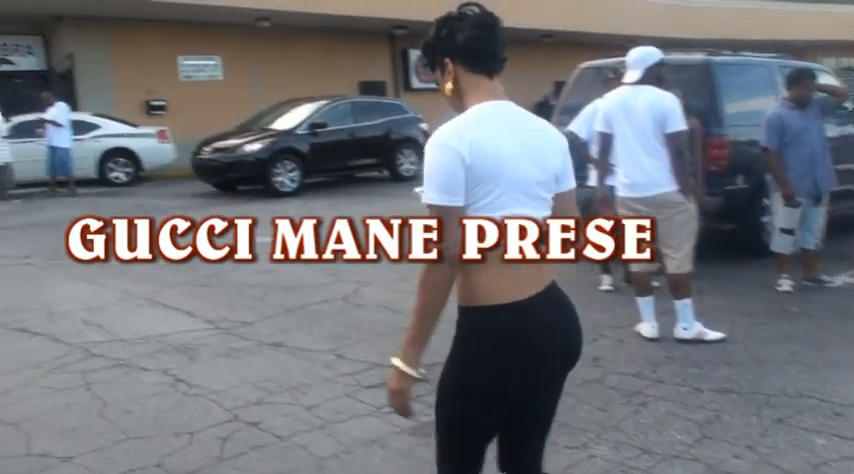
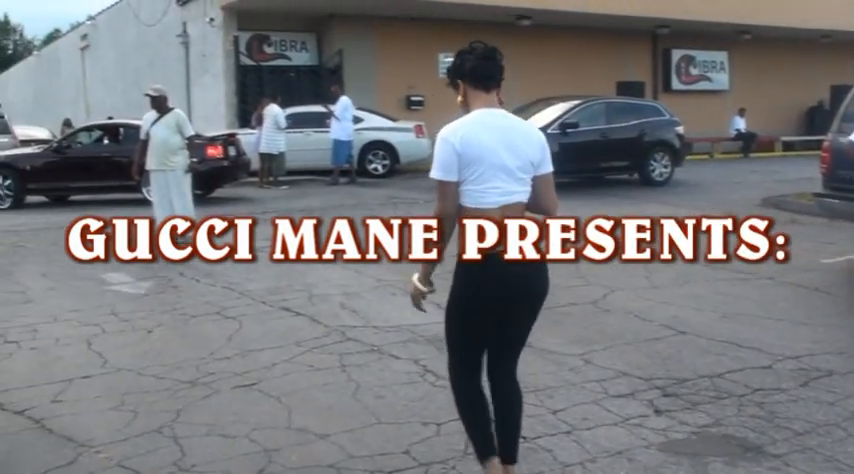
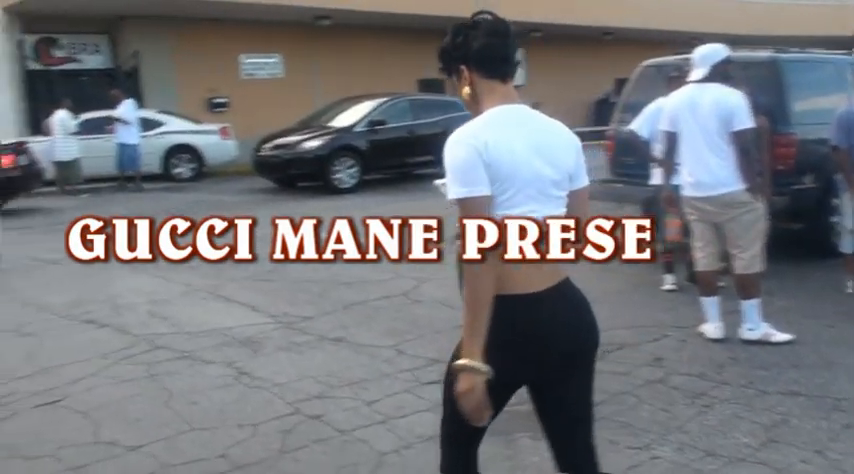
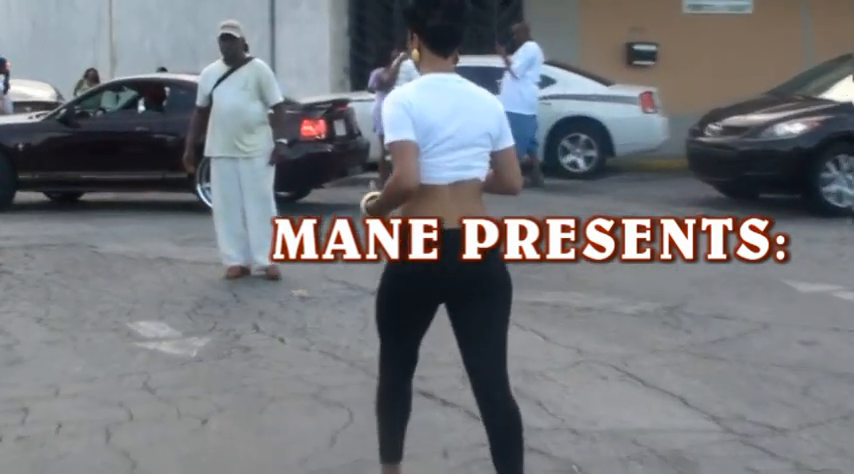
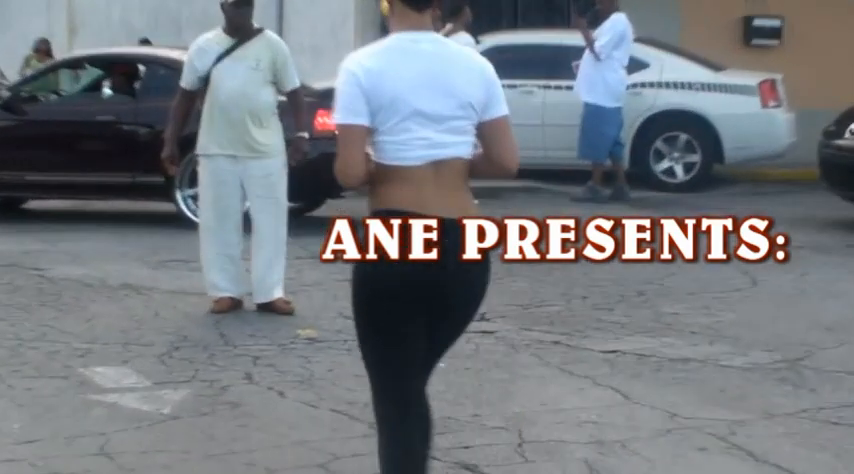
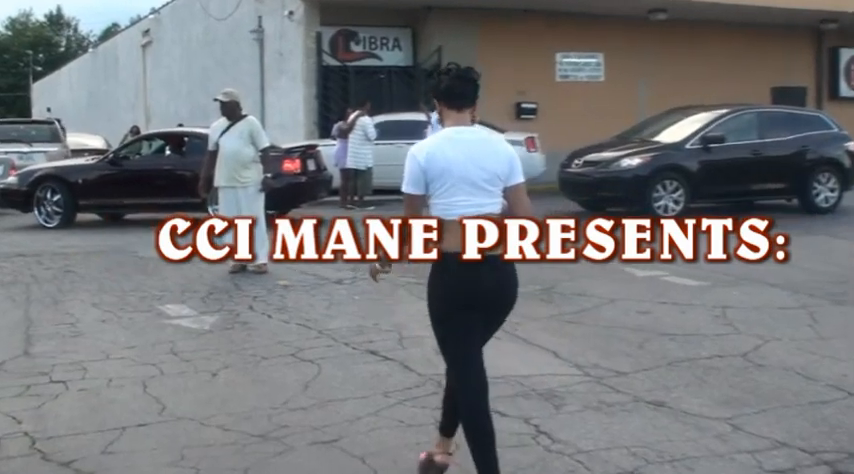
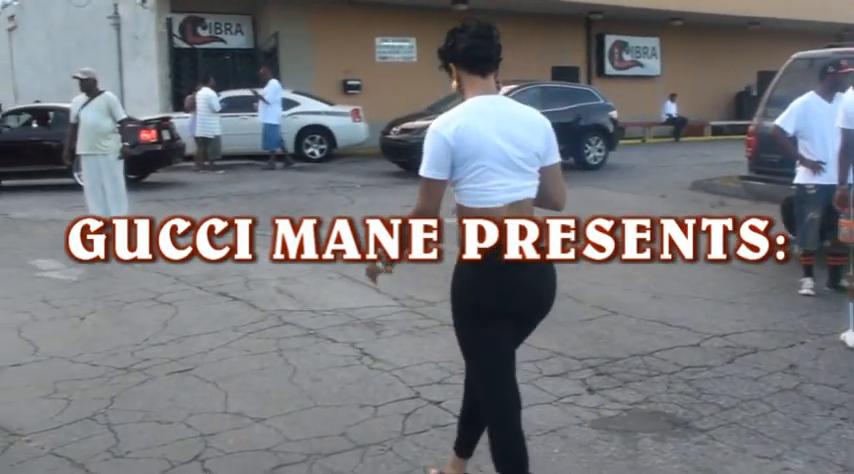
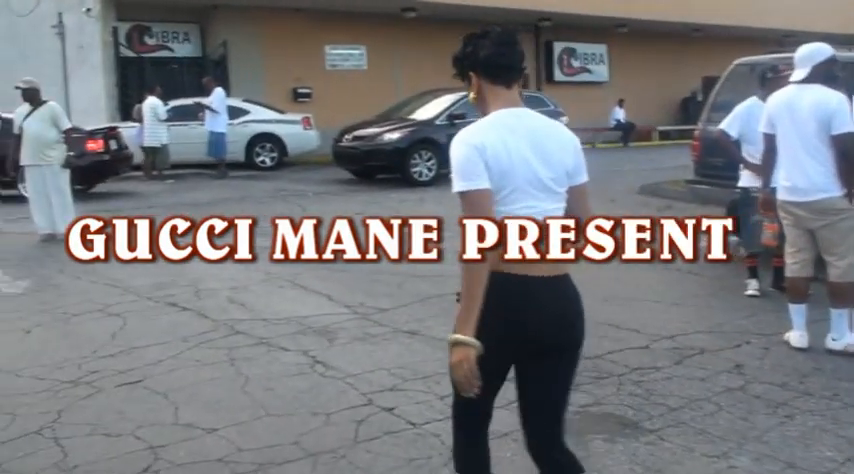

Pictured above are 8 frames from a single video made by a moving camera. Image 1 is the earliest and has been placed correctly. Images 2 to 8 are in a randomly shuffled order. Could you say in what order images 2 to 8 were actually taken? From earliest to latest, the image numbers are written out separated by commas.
3, 8, 7, 2, 6, 4, 5
